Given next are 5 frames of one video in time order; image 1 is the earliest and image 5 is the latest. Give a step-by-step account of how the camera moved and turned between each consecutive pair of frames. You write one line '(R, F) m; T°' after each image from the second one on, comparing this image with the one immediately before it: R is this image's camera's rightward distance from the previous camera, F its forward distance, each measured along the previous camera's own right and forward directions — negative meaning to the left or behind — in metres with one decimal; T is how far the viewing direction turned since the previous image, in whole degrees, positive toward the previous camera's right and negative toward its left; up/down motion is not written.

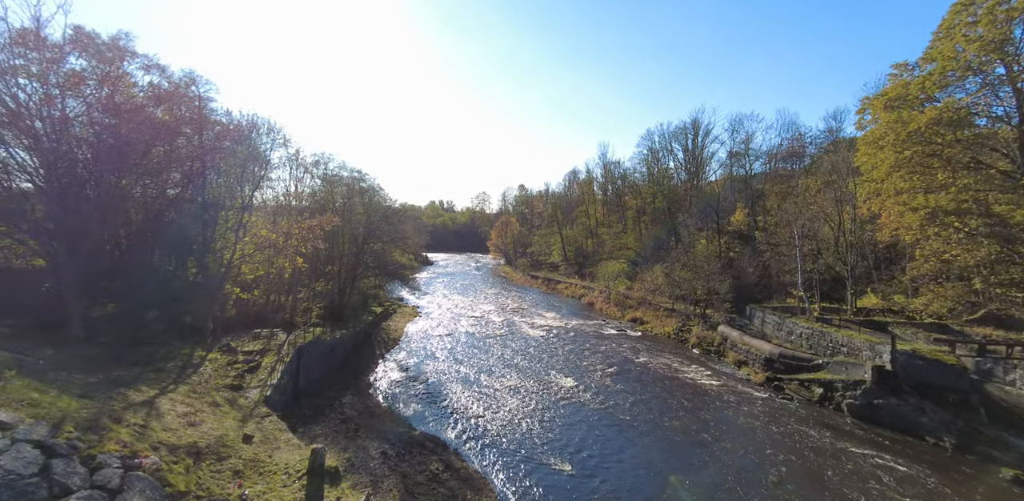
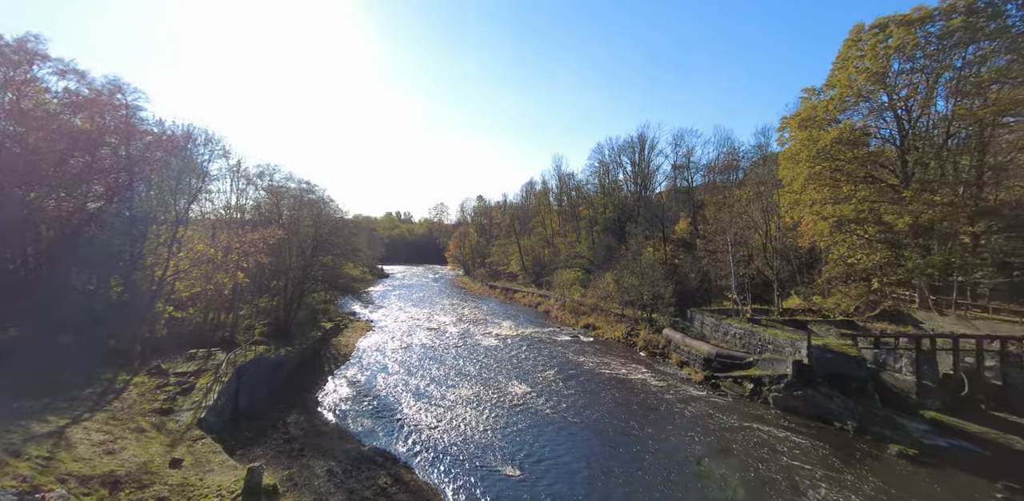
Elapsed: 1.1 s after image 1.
(+0.4, -0.7) m; +6°
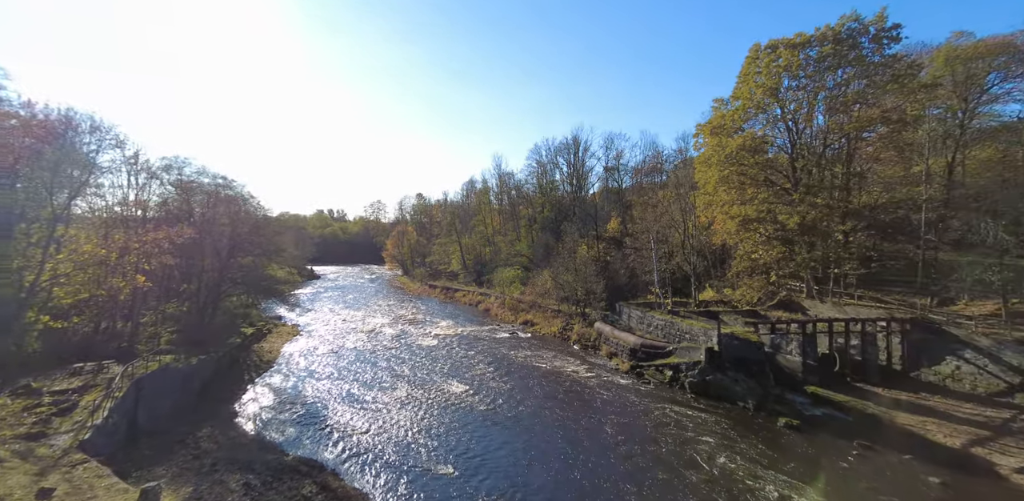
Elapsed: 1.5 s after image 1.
(+0.3, -0.3) m; +8°
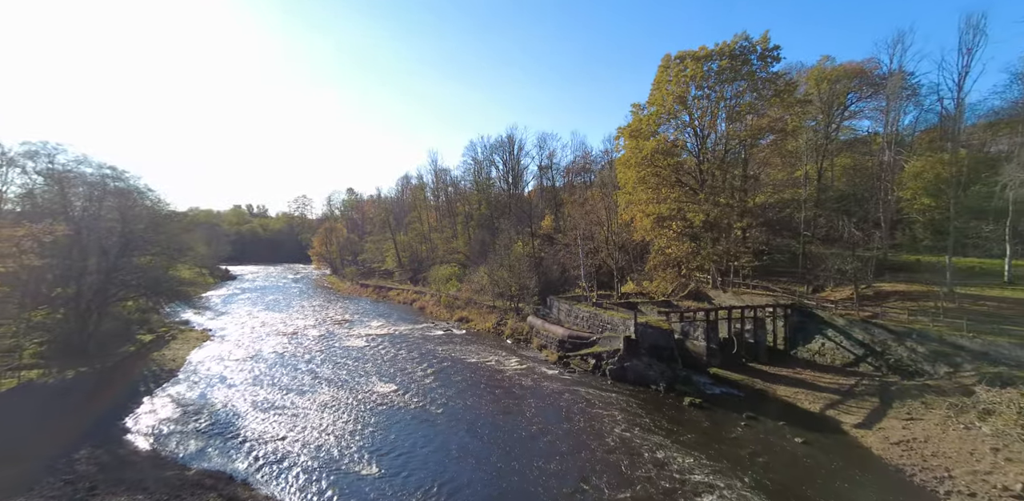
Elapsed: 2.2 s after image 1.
(+0.3, -0.6) m; +8°
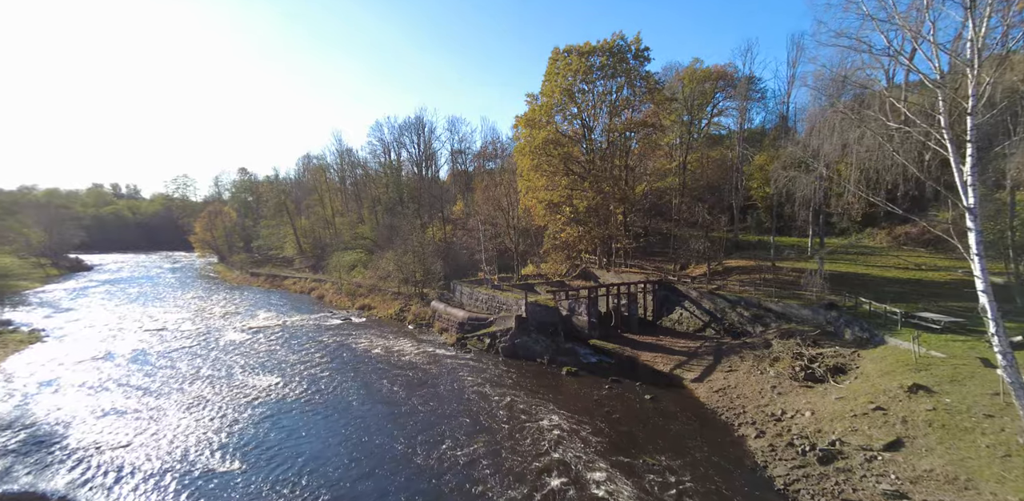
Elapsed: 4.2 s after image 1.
(+0.8, -0.8) m; +12°
